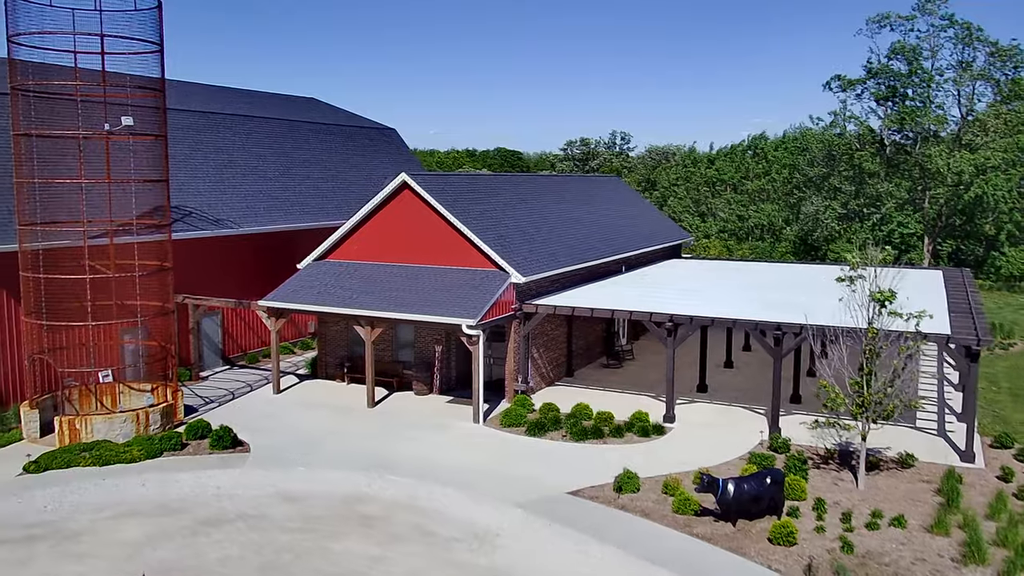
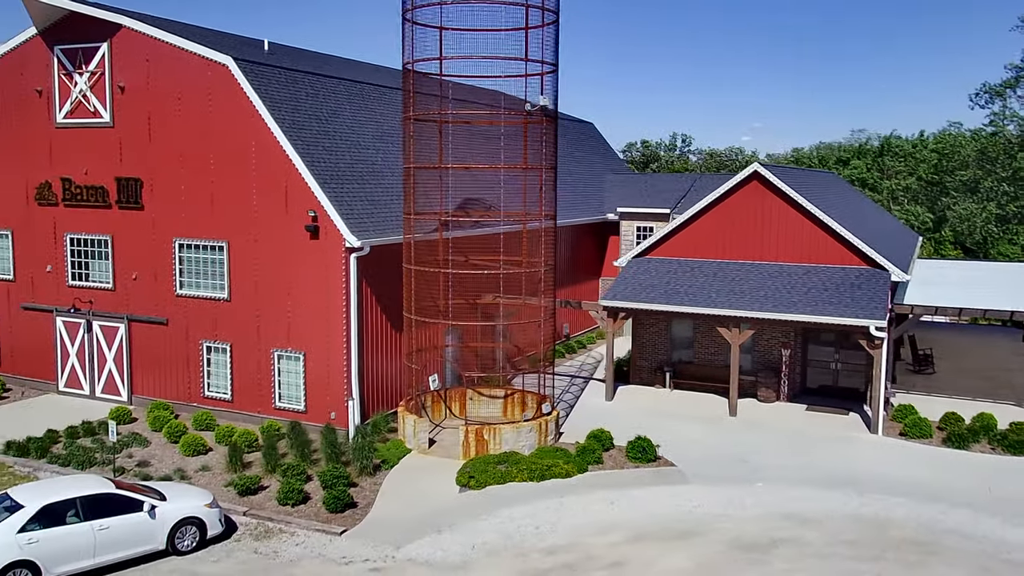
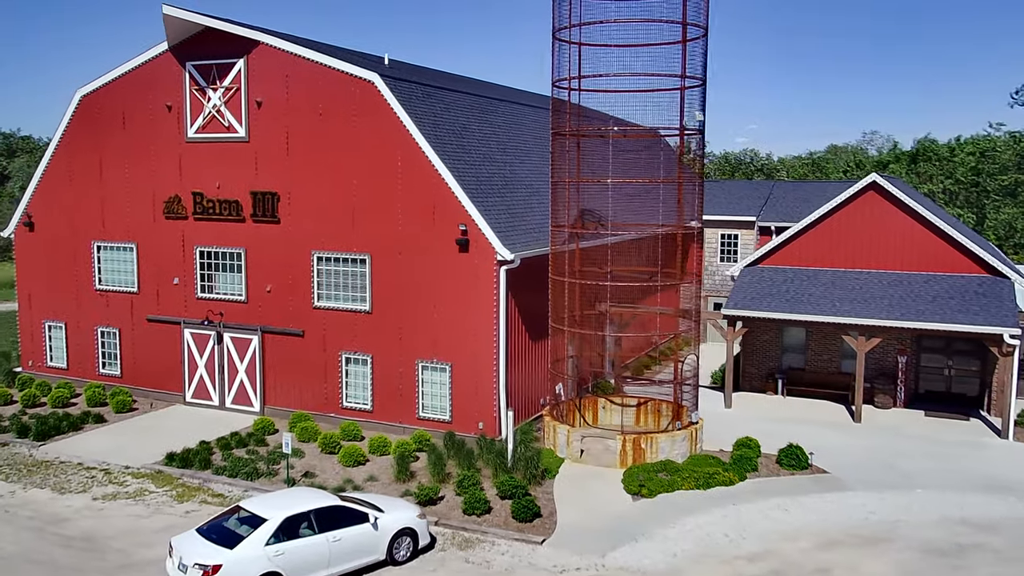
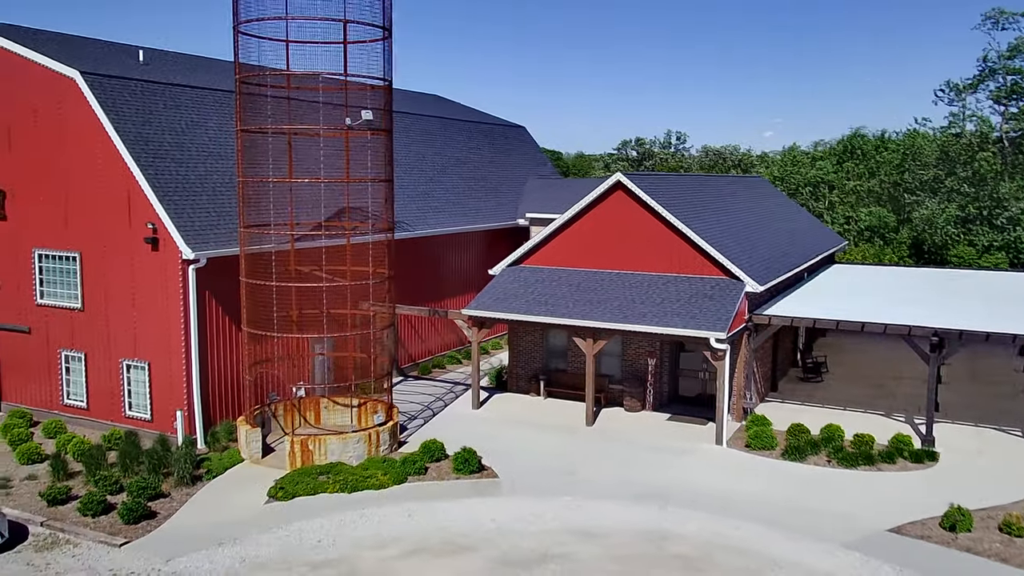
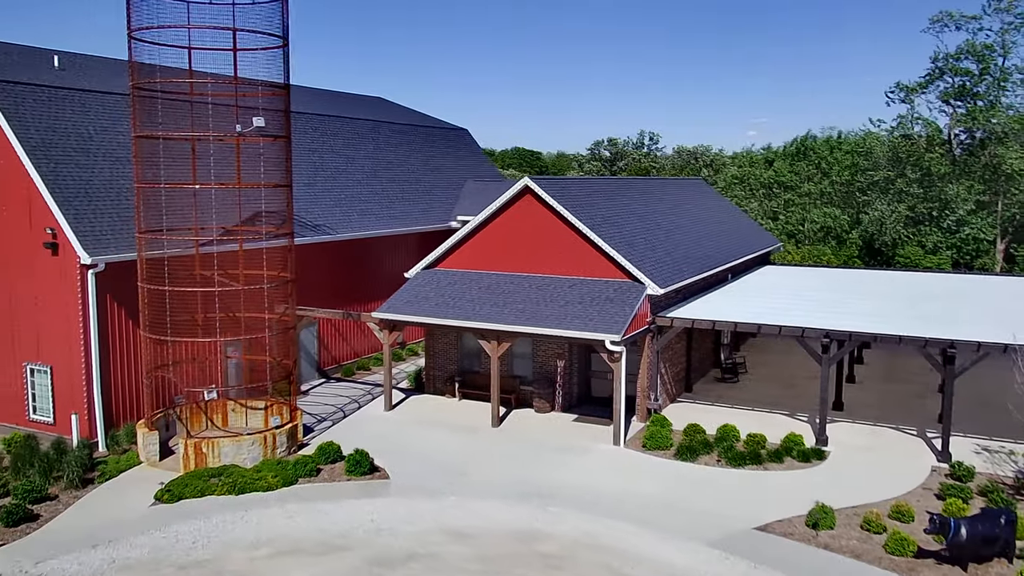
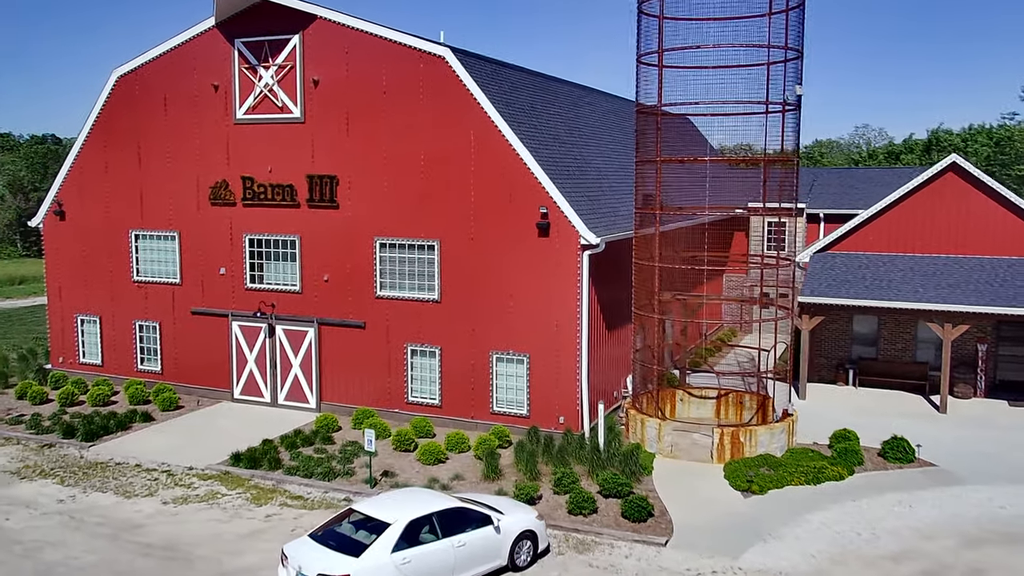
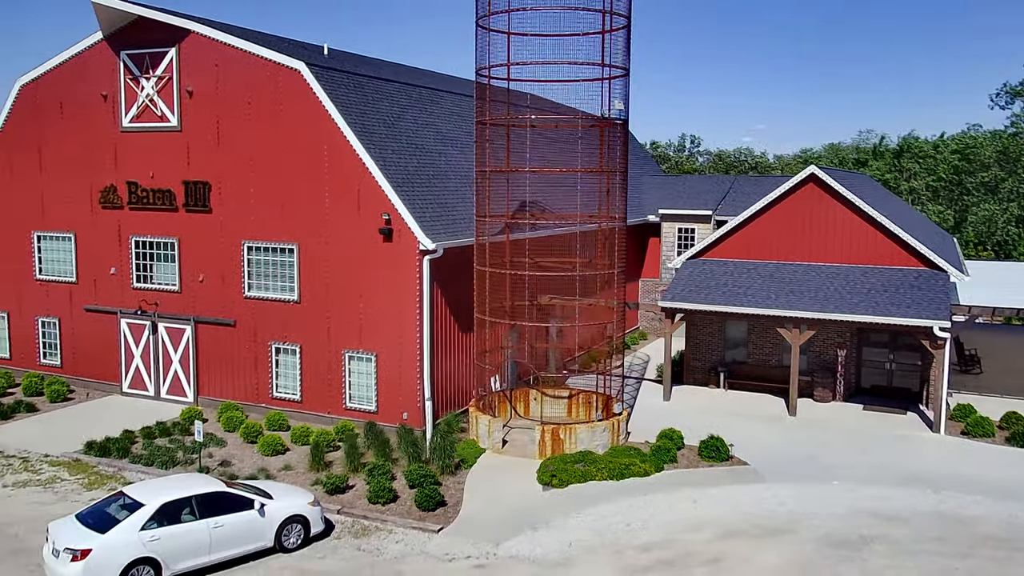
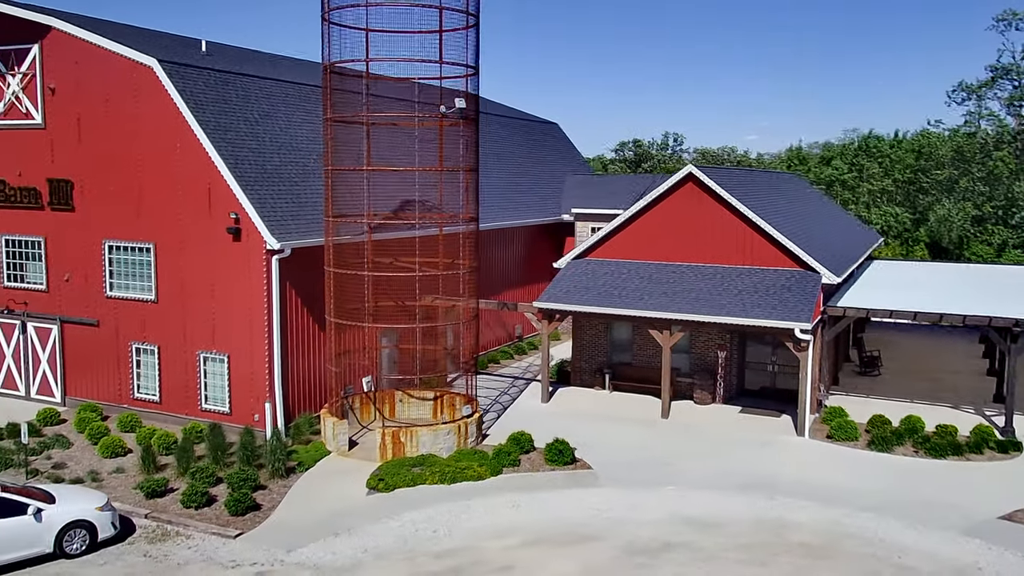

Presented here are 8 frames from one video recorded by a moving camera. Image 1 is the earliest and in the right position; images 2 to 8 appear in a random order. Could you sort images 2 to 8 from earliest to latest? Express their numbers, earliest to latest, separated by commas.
5, 4, 8, 2, 7, 3, 6
